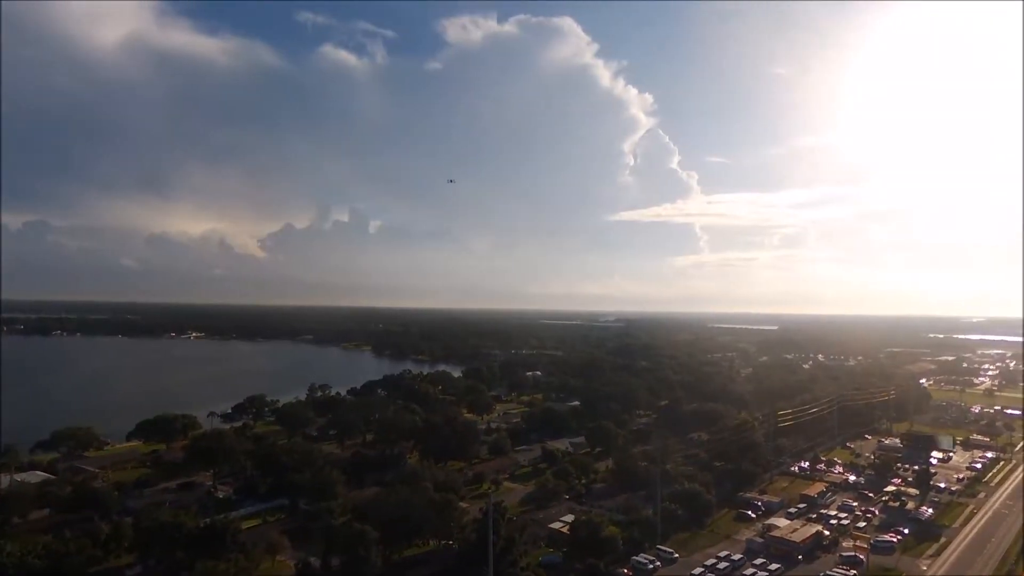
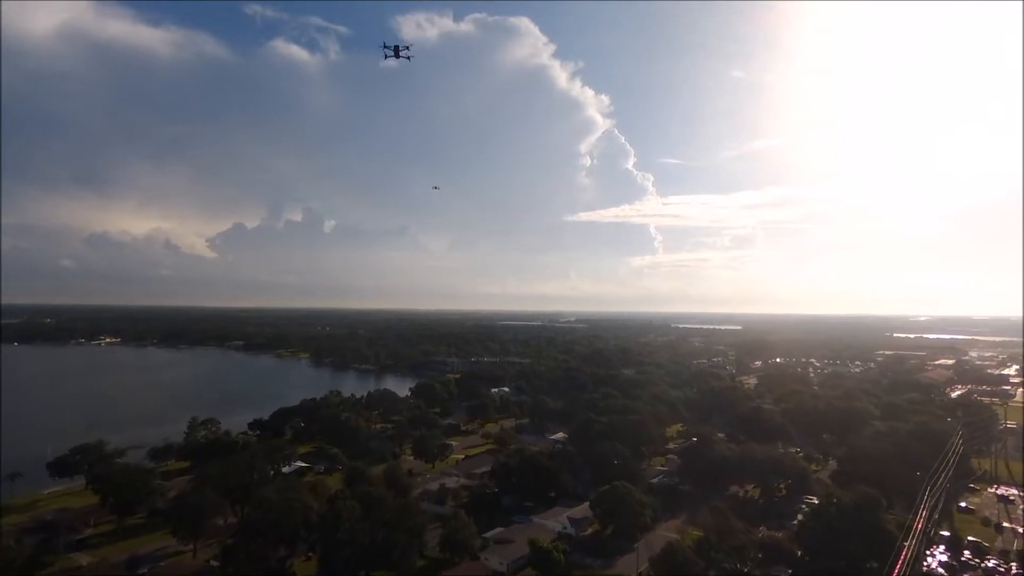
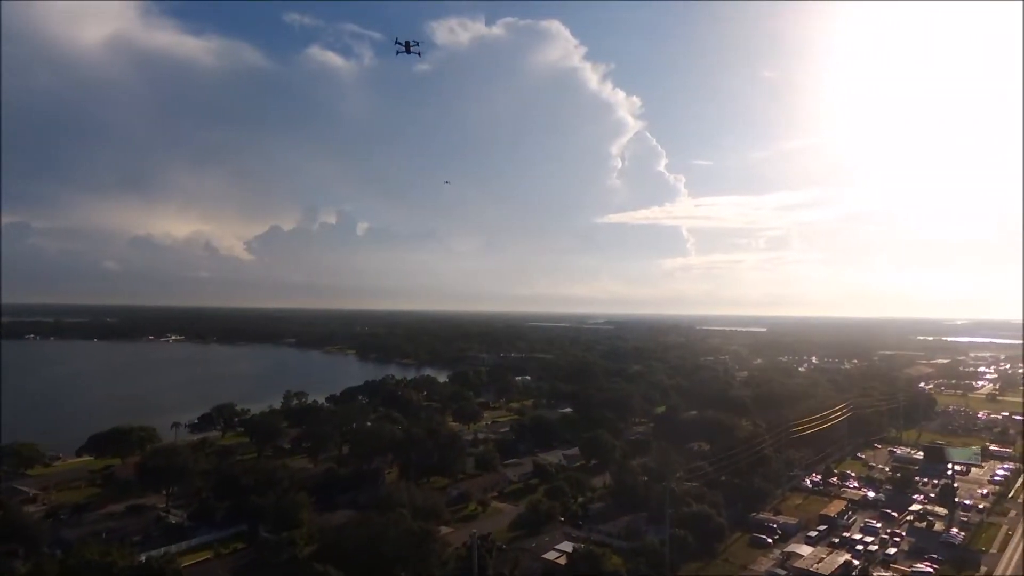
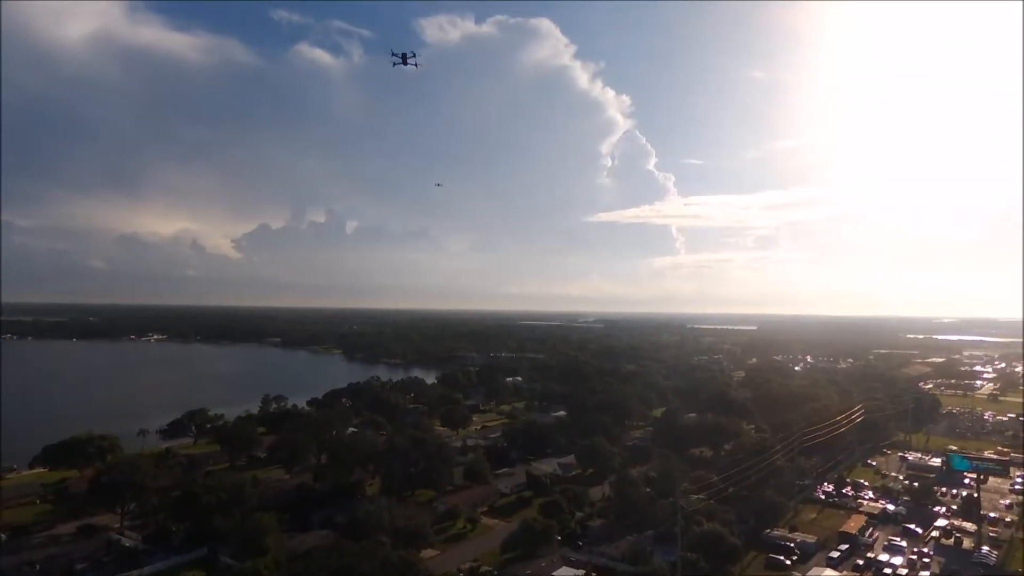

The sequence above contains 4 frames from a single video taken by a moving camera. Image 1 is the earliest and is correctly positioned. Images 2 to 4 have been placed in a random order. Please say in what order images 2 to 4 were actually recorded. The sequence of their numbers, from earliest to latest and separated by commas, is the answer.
3, 4, 2
